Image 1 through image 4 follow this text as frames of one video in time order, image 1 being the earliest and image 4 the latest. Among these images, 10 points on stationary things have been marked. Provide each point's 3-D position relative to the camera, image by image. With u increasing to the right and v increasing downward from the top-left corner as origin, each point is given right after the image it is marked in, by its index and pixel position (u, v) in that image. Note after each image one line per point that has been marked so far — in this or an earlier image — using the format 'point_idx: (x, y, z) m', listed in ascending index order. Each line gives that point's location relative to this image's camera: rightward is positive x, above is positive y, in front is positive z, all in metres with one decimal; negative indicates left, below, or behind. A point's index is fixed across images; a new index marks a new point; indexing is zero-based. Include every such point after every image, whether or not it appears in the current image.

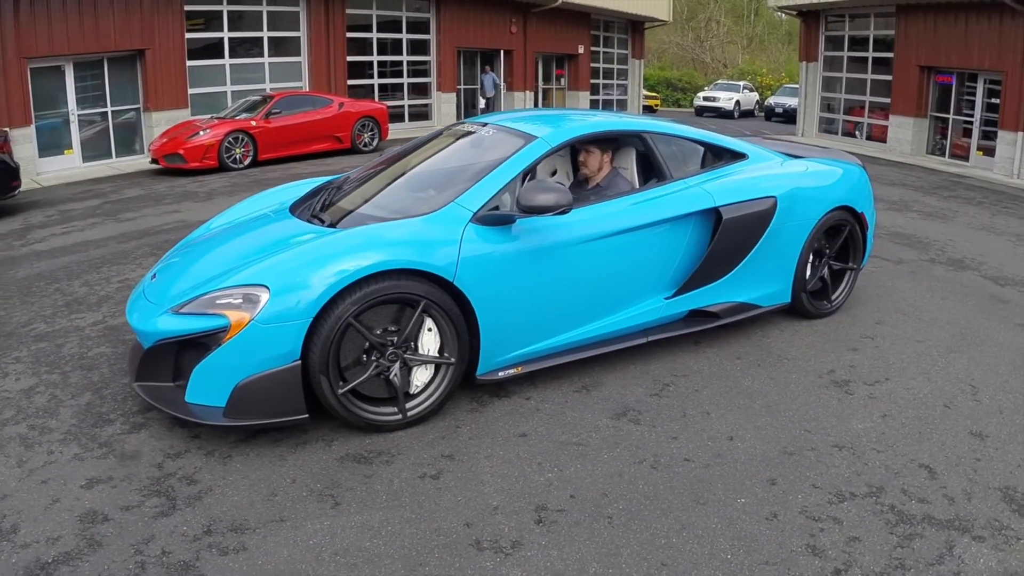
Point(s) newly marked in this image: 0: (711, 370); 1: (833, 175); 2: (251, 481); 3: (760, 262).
0: (+1.0, -0.4, +4.6) m
1: (+1.8, +0.7, +5.4) m
2: (-1.1, -0.8, +4.0) m
3: (+1.3, +0.2, +4.9) m
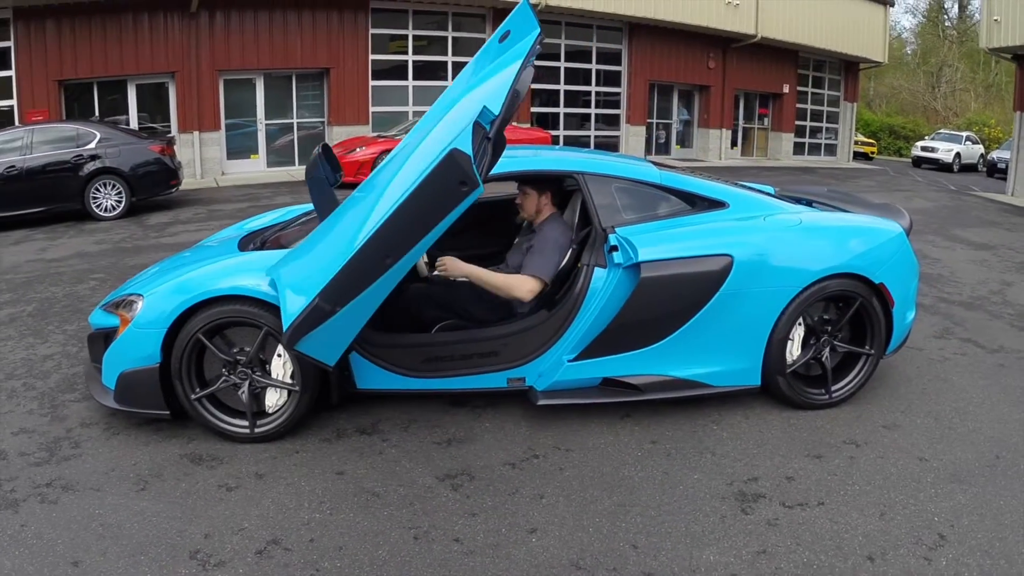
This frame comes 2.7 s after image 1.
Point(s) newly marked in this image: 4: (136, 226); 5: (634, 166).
0: (+0.4, -0.7, +4.0) m
1: (+1.6, +0.2, +4.3) m
2: (-1.8, -0.8, +4.3) m
3: (+0.9, -0.2, +4.2) m
4: (-3.0, +0.5, +7.5) m
5: (+0.6, +0.6, +4.4) m
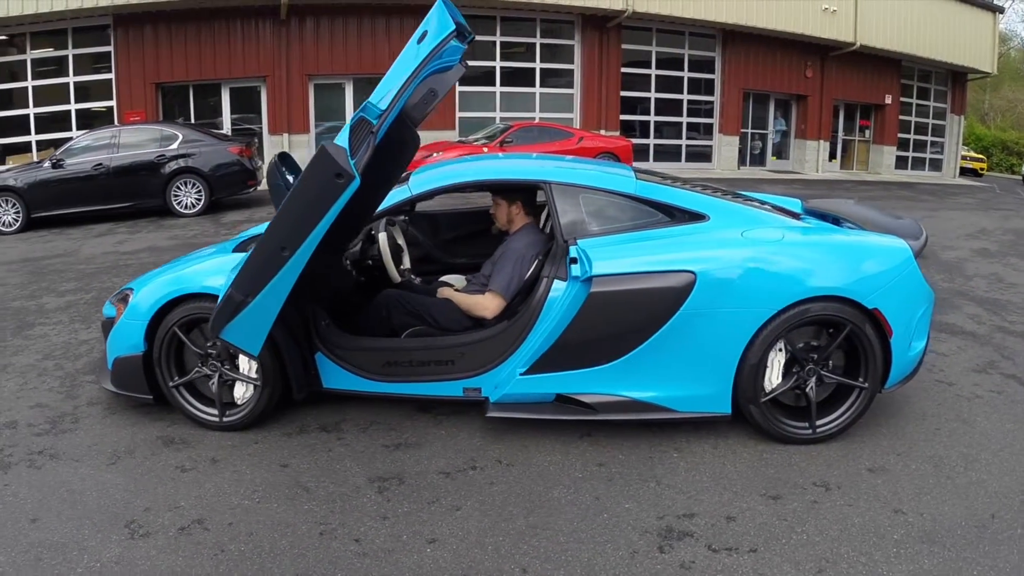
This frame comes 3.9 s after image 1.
0: (+0.2, -0.7, +3.9) m
1: (+1.4, +0.1, +4.0) m
2: (-2.0, -0.7, +4.5) m
3: (+0.7, -0.3, +3.9) m
4: (-2.5, +0.6, +8.0) m
5: (+0.5, +0.5, +4.3) m
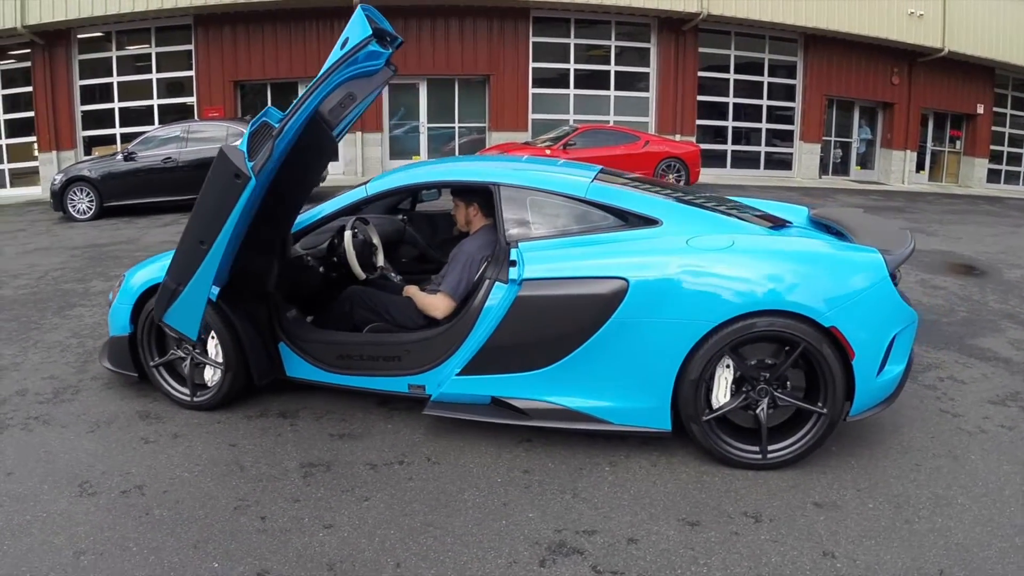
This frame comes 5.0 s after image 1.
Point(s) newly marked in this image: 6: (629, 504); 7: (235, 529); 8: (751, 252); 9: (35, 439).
0: (-0.1, -0.7, +3.8) m
1: (+1.2, +0.1, +3.7) m
2: (-2.1, -0.6, +4.8) m
3: (+0.4, -0.3, +3.8) m
4: (-2.0, +0.6, +8.3) m
5: (+0.3, +0.5, +4.2) m
6: (+0.5, -0.8, +3.6) m
7: (-1.0, -0.9, +3.4) m
8: (+1.0, +0.1, +3.8) m
9: (-2.3, -0.8, +4.4) m
